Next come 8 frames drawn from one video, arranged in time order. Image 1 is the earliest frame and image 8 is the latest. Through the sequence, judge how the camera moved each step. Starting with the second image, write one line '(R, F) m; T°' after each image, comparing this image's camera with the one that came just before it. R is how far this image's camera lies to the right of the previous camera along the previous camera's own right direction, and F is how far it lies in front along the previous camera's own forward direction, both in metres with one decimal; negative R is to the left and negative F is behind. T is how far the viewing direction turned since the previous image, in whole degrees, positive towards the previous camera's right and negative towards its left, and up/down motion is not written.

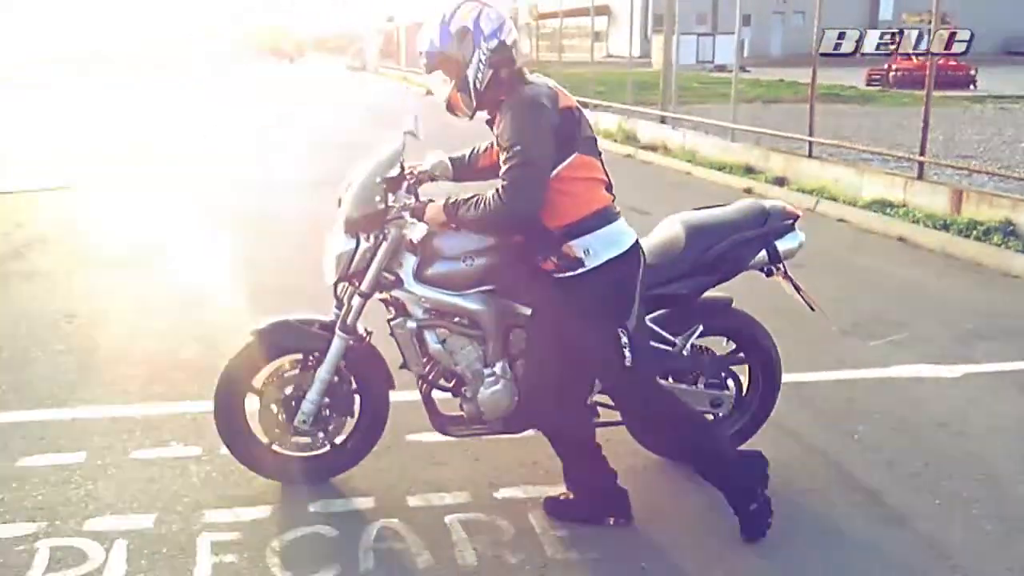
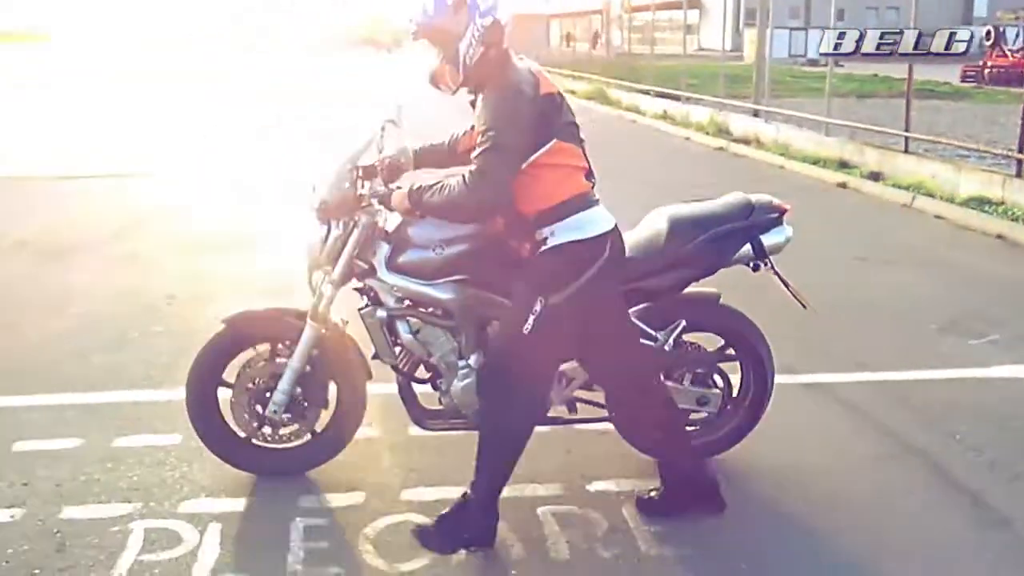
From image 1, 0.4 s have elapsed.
(+0.1, 0.0) m; -4°
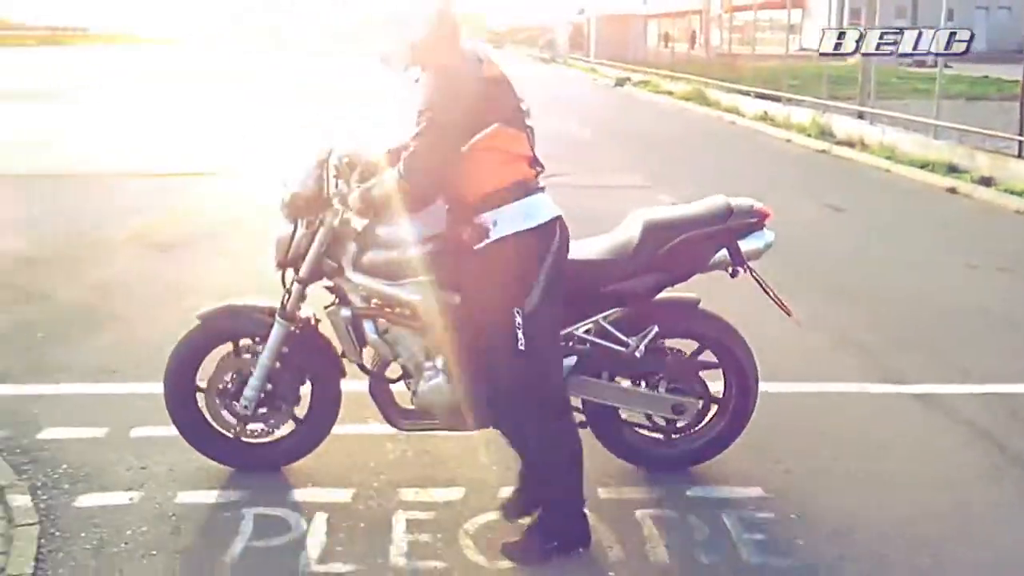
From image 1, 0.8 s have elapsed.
(+0.3, 0.0) m; -8°
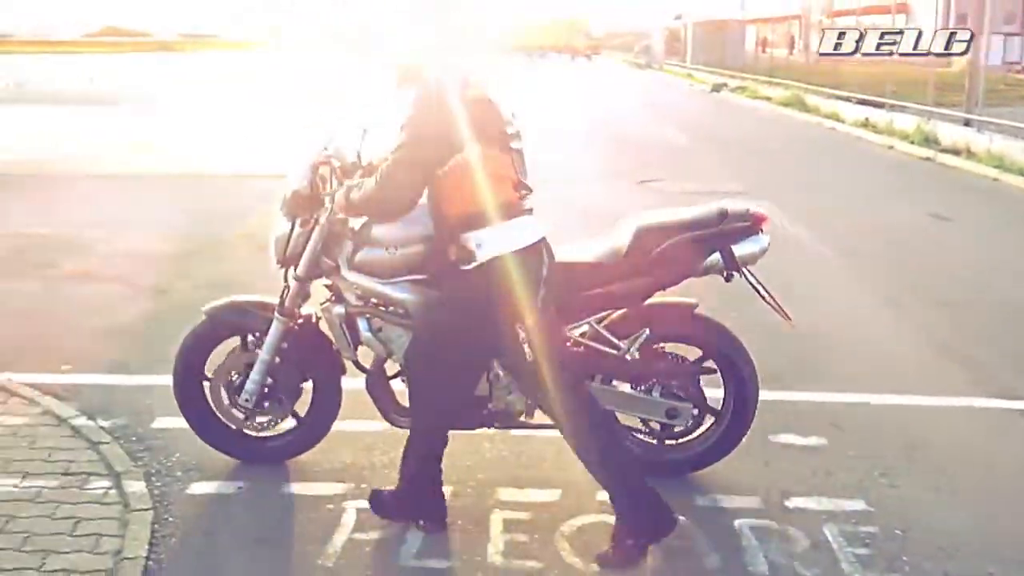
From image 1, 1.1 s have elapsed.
(+0.3, 0.0) m; -7°
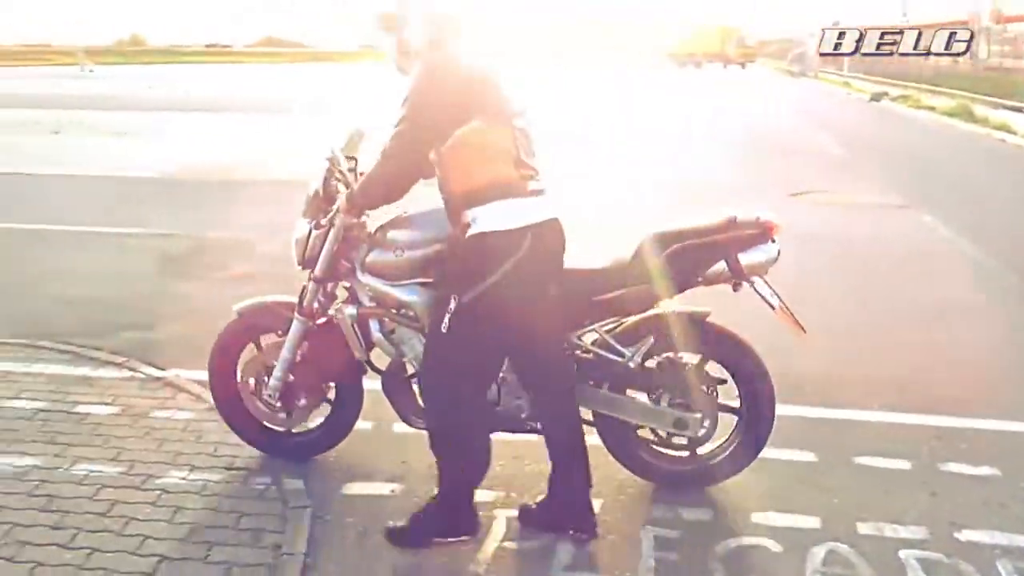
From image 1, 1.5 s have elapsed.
(+0.4, +0.1) m; -10°
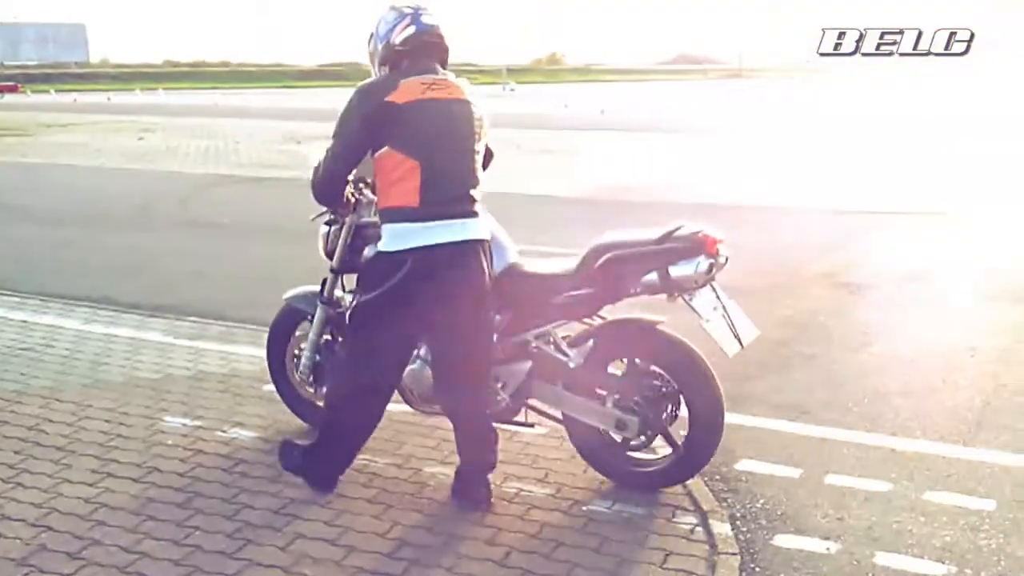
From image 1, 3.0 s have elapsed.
(+0.9, +0.6) m; -28°
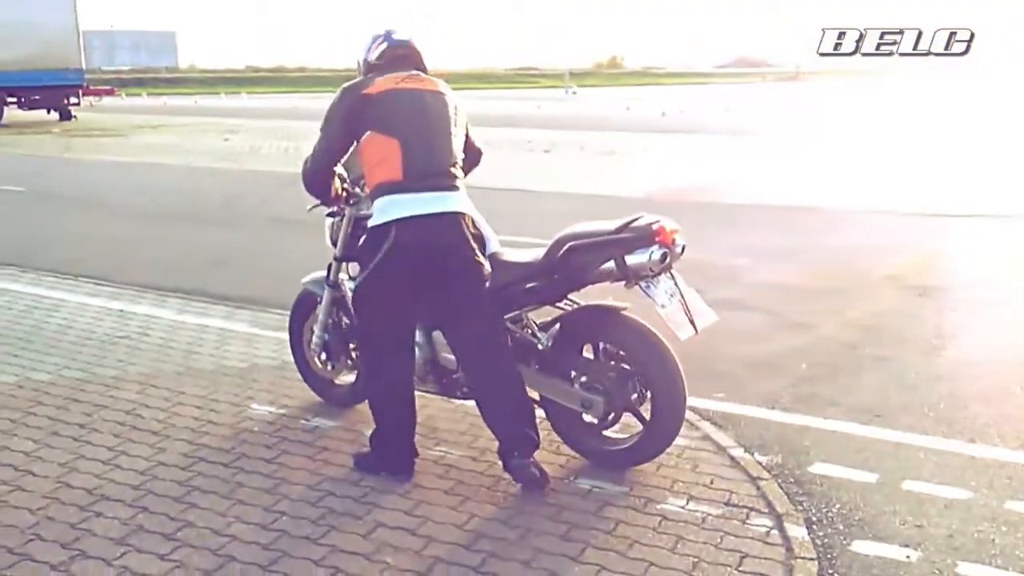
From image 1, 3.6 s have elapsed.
(+0.2, -0.1) m; -6°
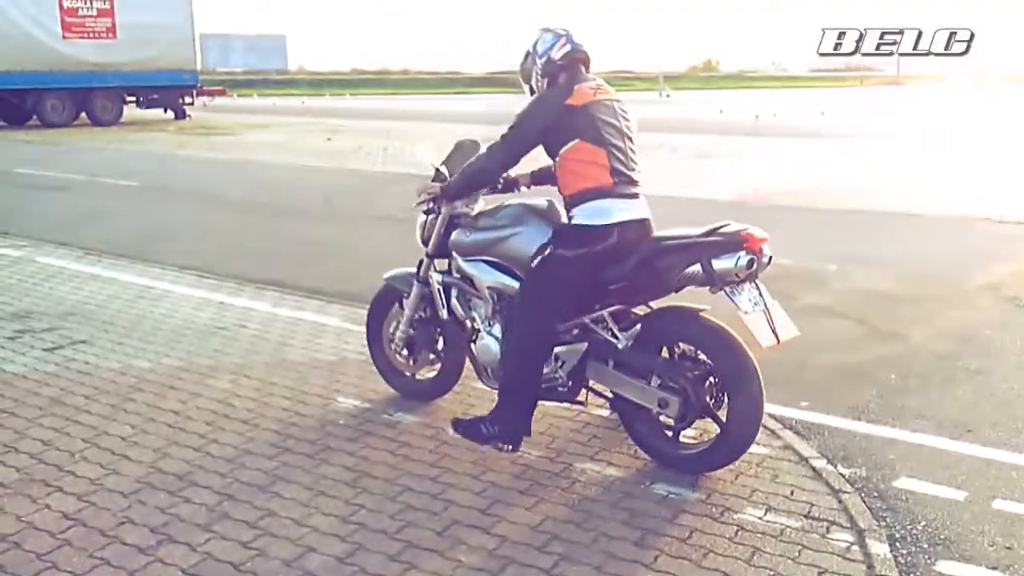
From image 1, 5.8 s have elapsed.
(+0.2, 0.0) m; -5°
